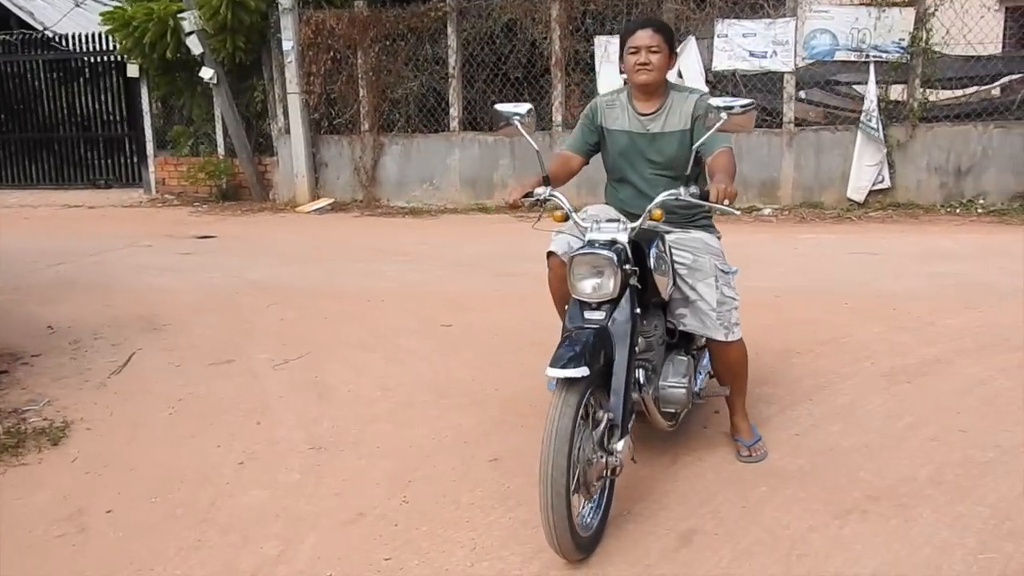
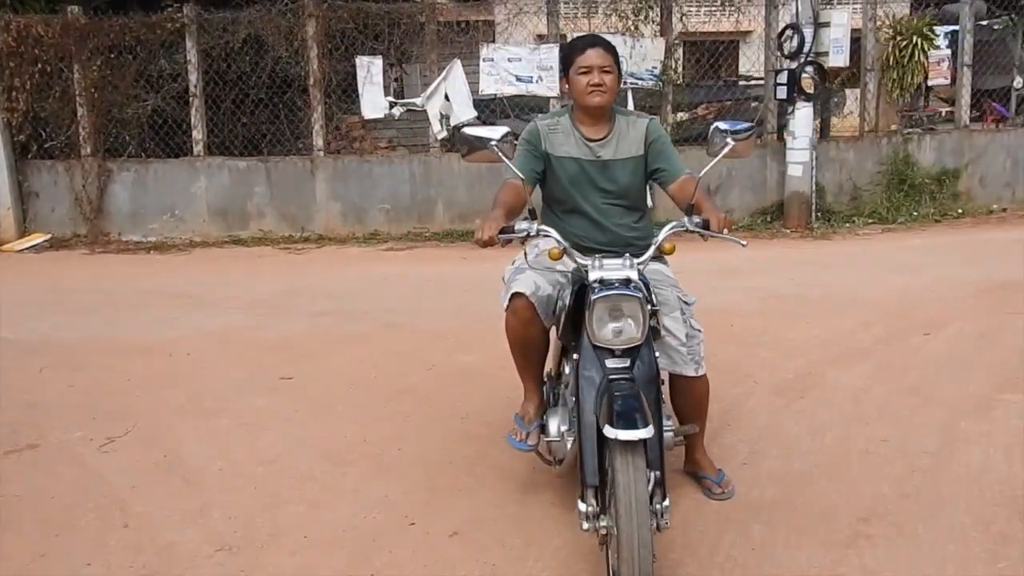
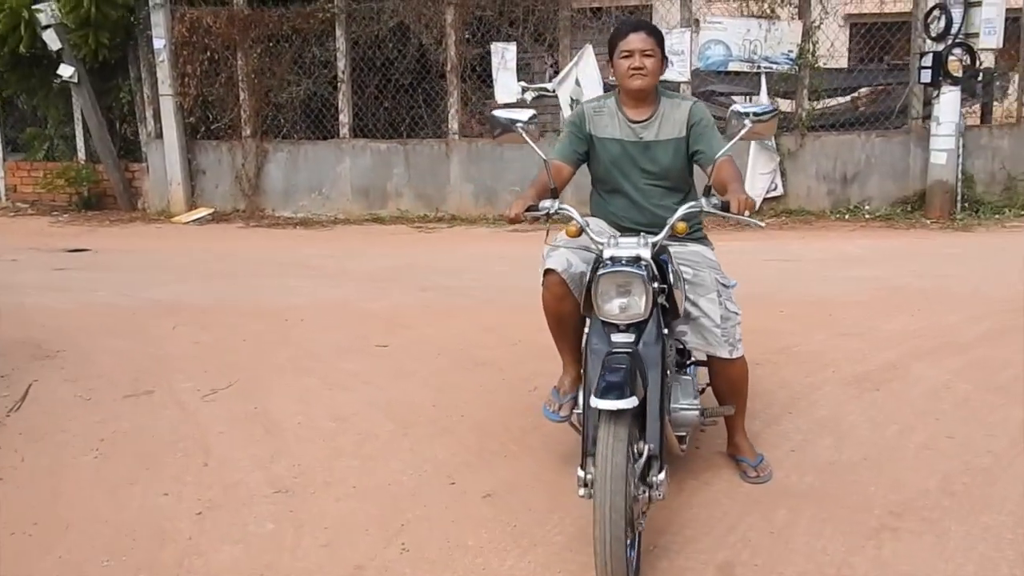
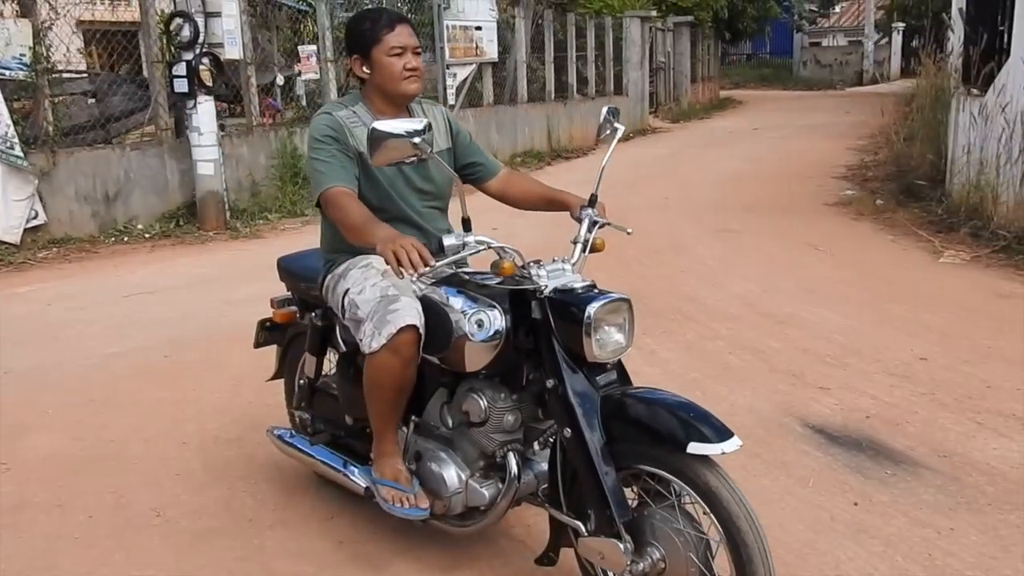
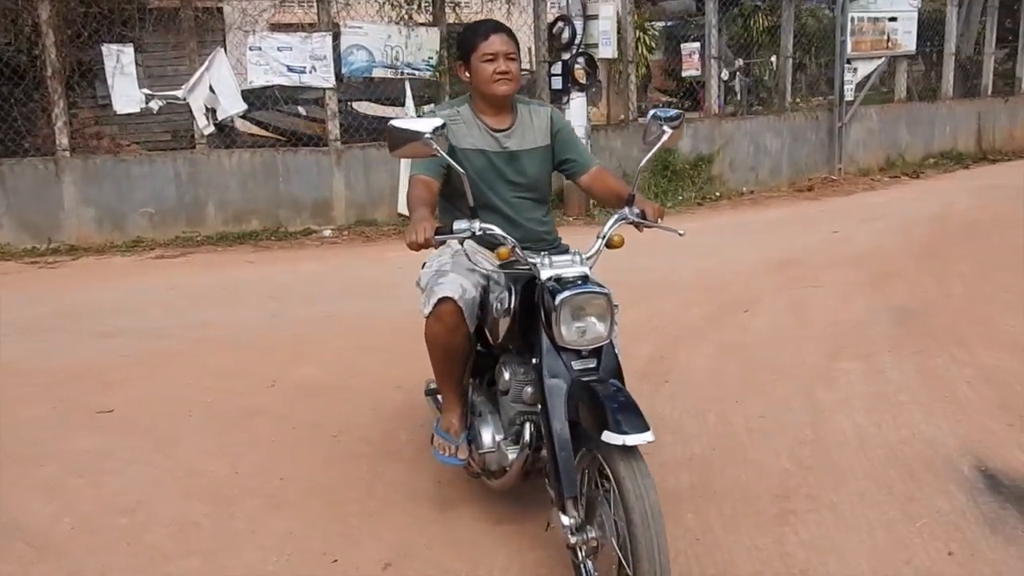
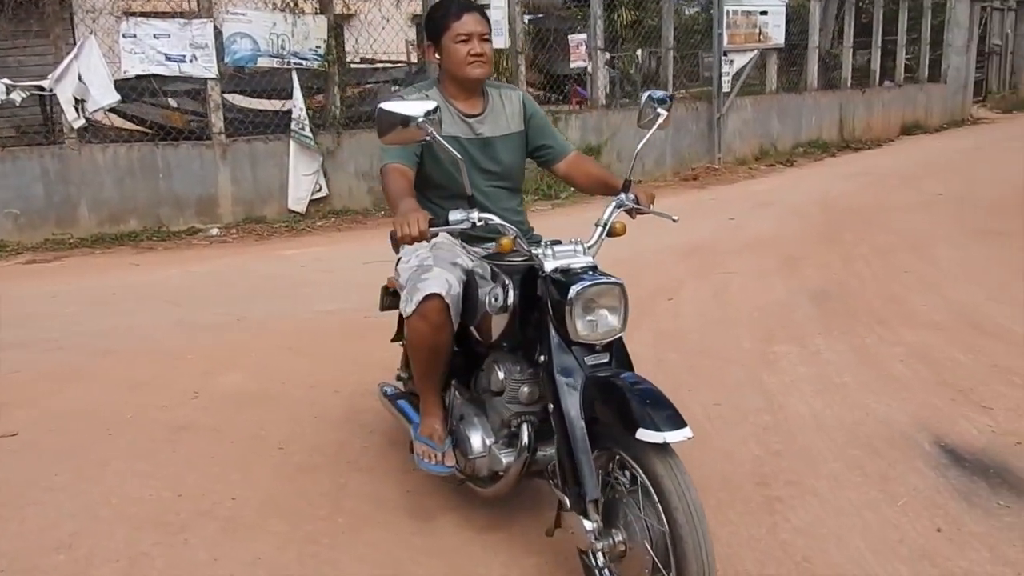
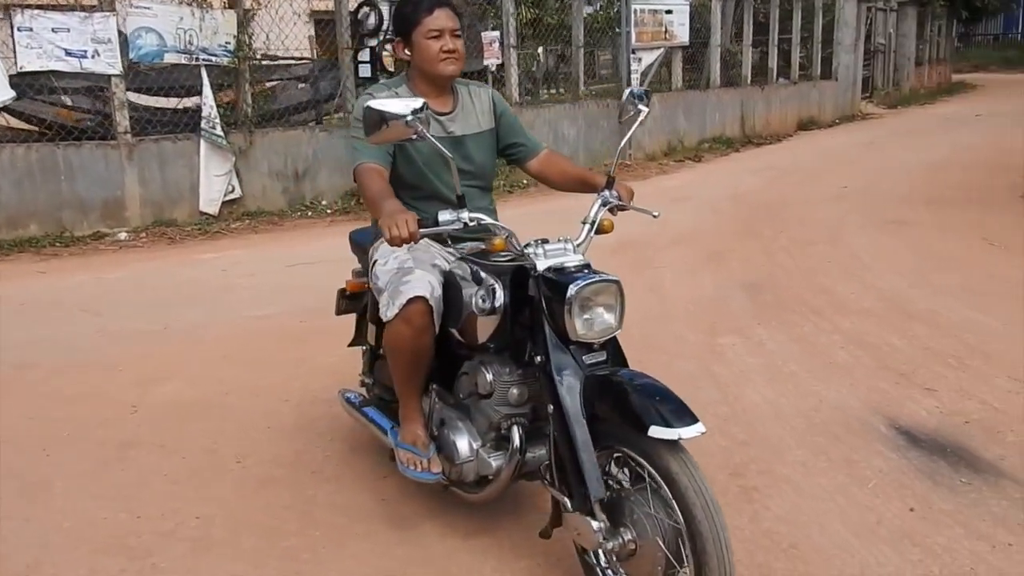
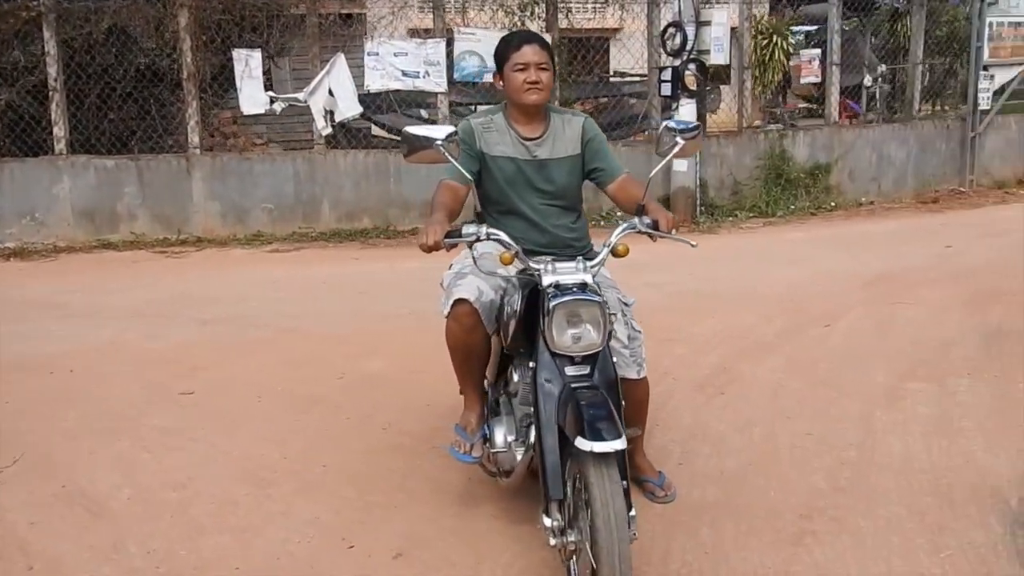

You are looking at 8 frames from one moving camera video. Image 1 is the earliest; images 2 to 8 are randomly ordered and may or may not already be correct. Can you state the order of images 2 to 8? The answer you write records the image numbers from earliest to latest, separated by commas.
3, 2, 8, 5, 6, 7, 4
